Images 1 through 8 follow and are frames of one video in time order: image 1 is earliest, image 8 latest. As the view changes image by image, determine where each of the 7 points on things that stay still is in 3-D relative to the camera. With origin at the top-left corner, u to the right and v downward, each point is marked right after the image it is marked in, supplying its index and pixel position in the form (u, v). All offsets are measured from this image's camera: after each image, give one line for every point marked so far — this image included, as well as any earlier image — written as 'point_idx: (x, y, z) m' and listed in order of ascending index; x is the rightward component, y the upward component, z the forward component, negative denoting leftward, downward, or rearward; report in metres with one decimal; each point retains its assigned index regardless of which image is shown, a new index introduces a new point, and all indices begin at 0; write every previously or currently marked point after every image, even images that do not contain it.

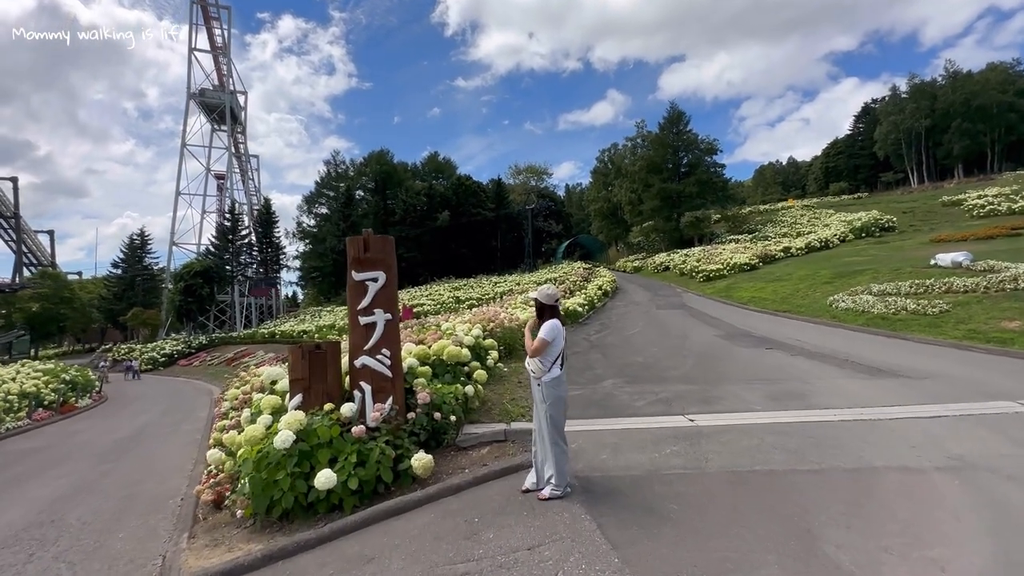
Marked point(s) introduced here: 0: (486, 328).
0: (-0.5, -0.7, +9.7) m
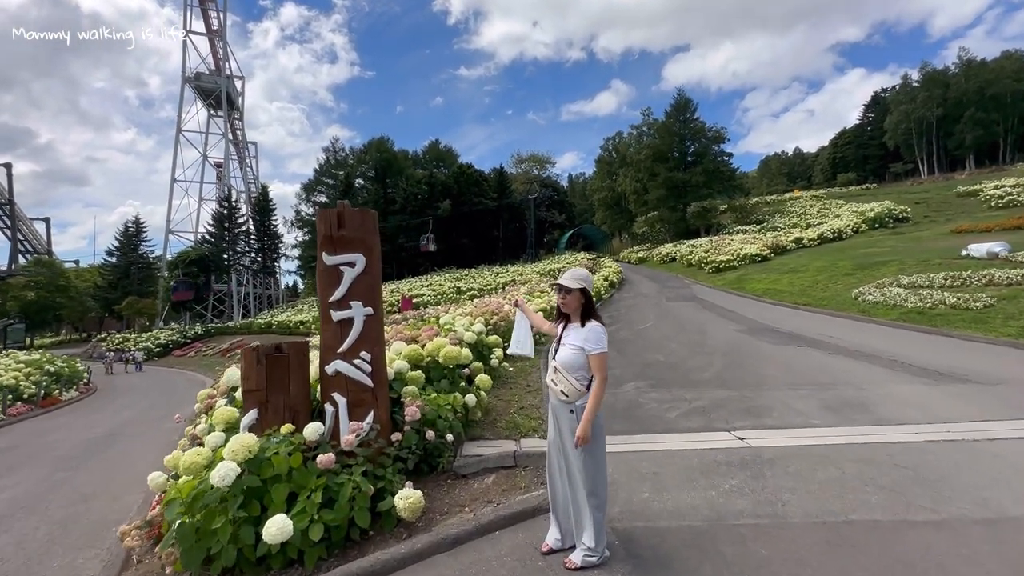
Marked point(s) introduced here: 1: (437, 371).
0: (-0.4, -0.5, +8.7) m
1: (-0.7, -0.8, +5.1) m
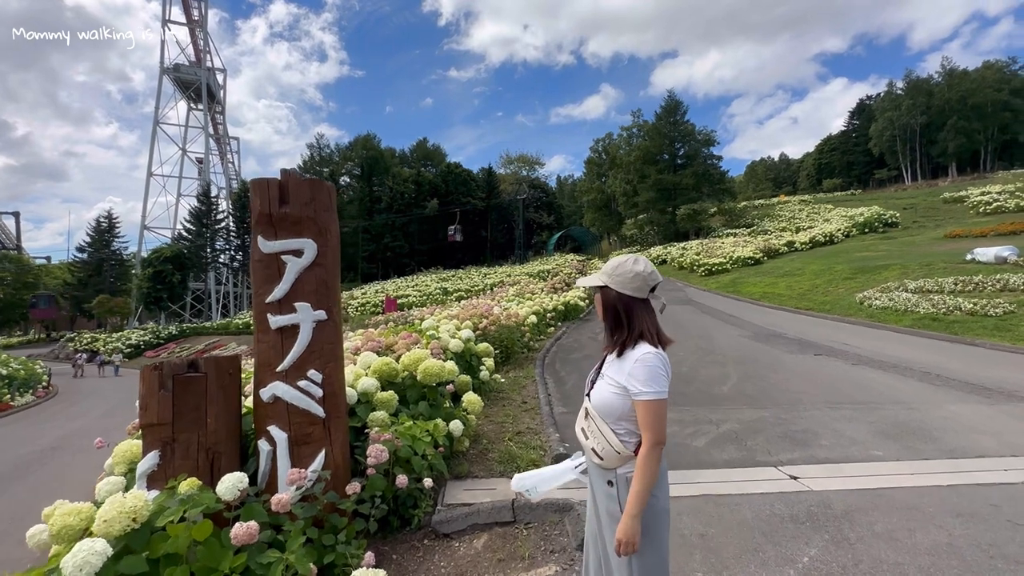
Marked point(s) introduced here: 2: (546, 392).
0: (-0.5, -0.5, +7.7) m
1: (-0.7, -0.8, +4.1) m
2: (+0.4, -1.2, +6.5) m
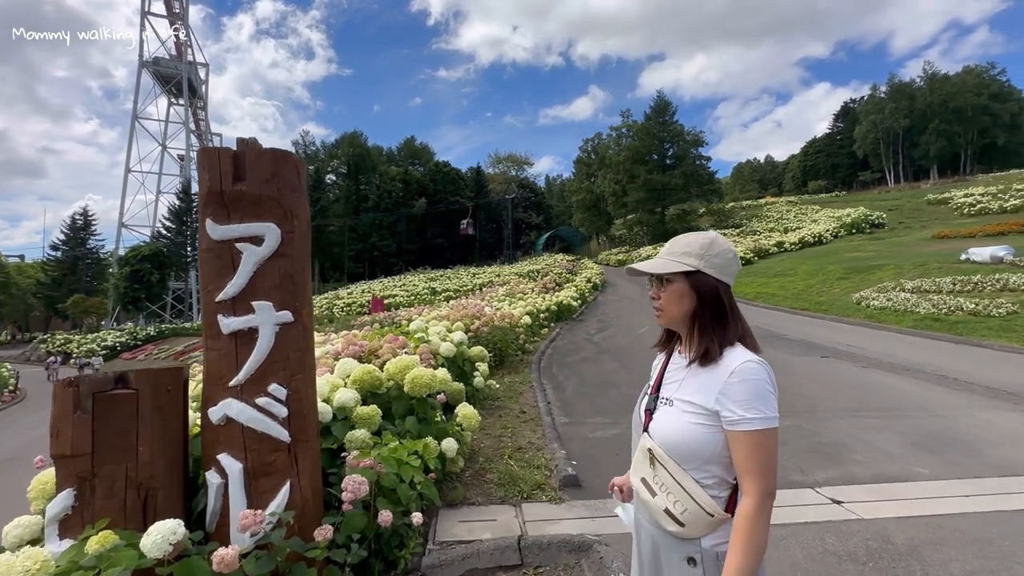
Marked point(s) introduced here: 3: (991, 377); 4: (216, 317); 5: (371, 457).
0: (-0.6, -0.5, +7.1) m
1: (-0.7, -0.7, +3.5) m
2: (+0.3, -1.2, +5.9) m
3: (+6.6, -1.2, +7.6) m
4: (-1.3, -0.1, +2.4) m
5: (-0.7, -0.9, +2.8) m
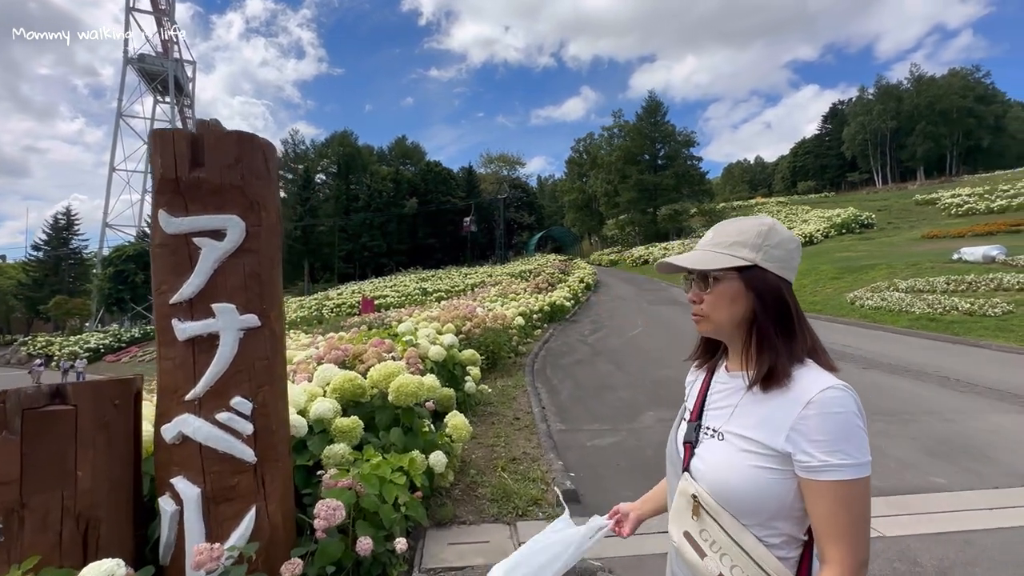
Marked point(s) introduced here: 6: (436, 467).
0: (-0.7, -0.5, +6.9) m
1: (-0.8, -0.7, +3.3) m
2: (+0.3, -1.2, +5.7) m
3: (+6.5, -1.2, +7.4) m
4: (-1.3, -0.1, +2.1) m
5: (-0.7, -0.9, +2.6) m
6: (-0.4, -1.0, +3.1) m
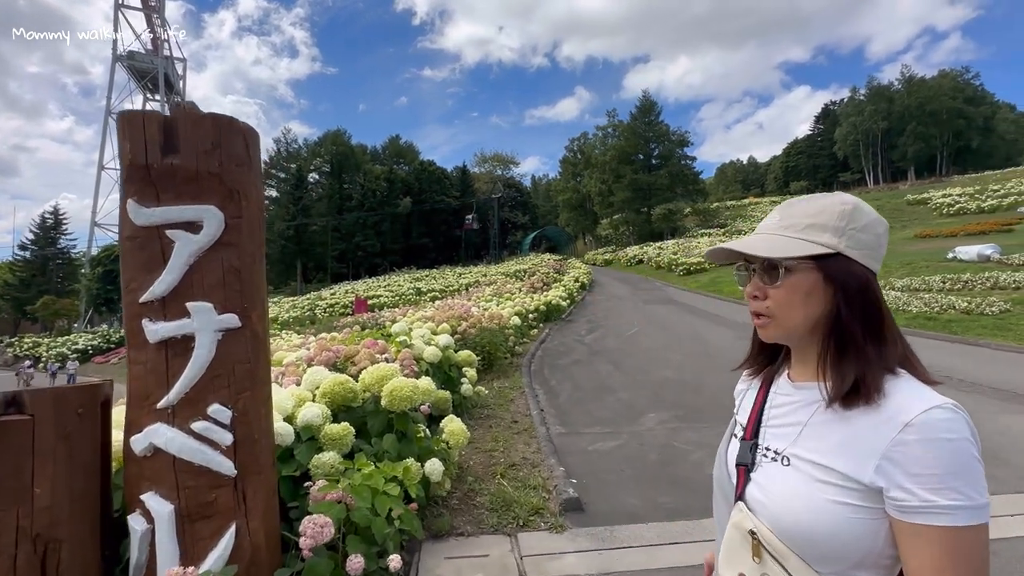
0: (-0.7, -0.5, +6.7) m
1: (-0.8, -0.7, +3.1) m
2: (+0.2, -1.2, +5.5) m
3: (+6.5, -1.2, +7.3) m
4: (-1.3, -0.1, +1.9) m
5: (-0.7, -0.9, +2.4) m
6: (-0.4, -1.0, +2.9) m
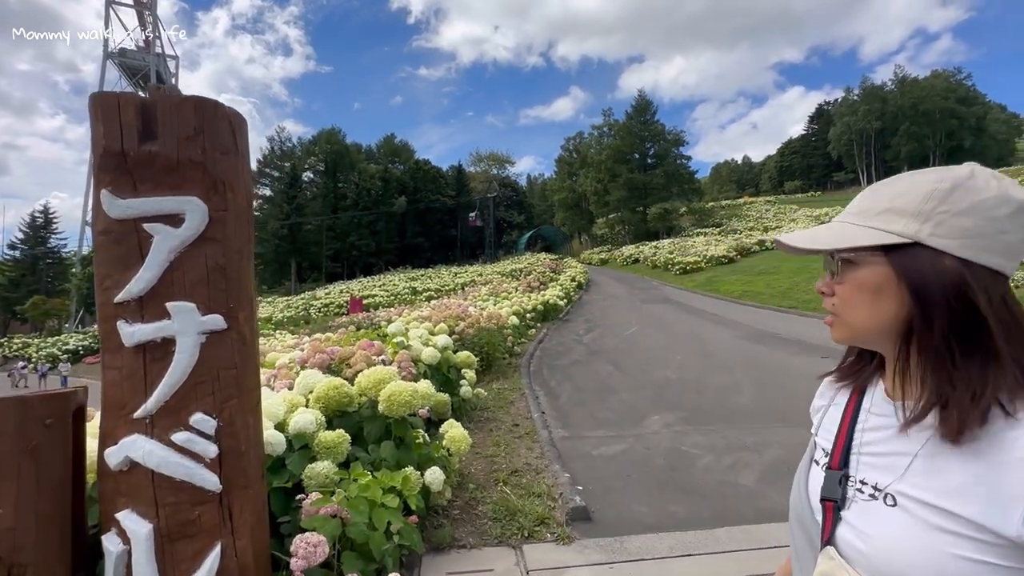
0: (-0.7, -0.5, +6.5) m
1: (-0.7, -0.7, +2.9) m
2: (+0.3, -1.2, +5.4) m
3: (+6.5, -1.2, +7.2) m
4: (-1.3, -0.1, +1.8) m
5: (-0.7, -0.9, +2.2) m
6: (-0.4, -1.0, +2.7) m
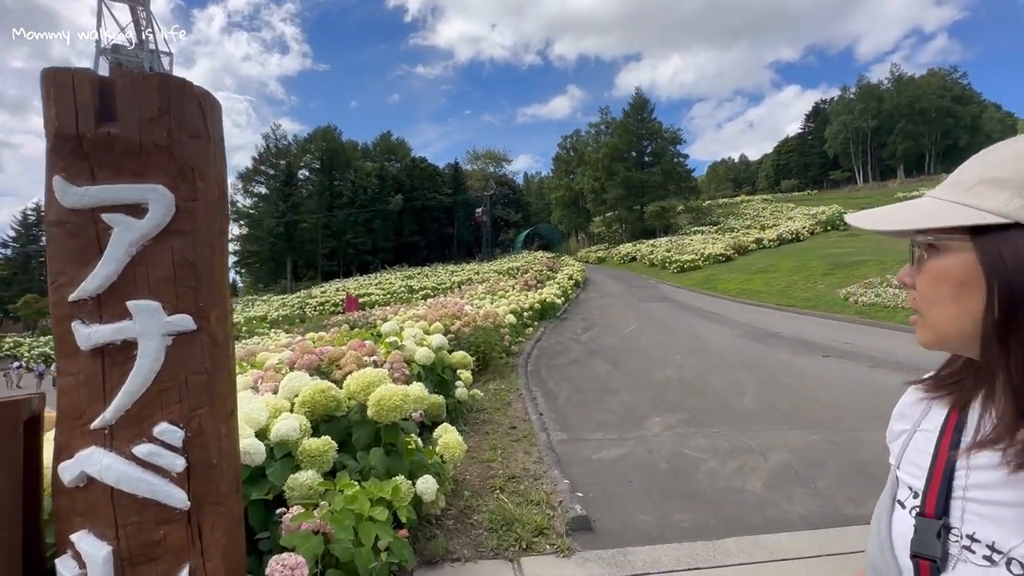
0: (-0.7, -0.5, +6.4) m
1: (-0.7, -0.7, +2.8) m
2: (+0.2, -1.1, +5.2) m
3: (+6.4, -1.2, +7.1) m
4: (-1.3, -0.1, +1.6) m
5: (-0.7, -0.9, +2.1) m
6: (-0.4, -1.0, +2.6) m
